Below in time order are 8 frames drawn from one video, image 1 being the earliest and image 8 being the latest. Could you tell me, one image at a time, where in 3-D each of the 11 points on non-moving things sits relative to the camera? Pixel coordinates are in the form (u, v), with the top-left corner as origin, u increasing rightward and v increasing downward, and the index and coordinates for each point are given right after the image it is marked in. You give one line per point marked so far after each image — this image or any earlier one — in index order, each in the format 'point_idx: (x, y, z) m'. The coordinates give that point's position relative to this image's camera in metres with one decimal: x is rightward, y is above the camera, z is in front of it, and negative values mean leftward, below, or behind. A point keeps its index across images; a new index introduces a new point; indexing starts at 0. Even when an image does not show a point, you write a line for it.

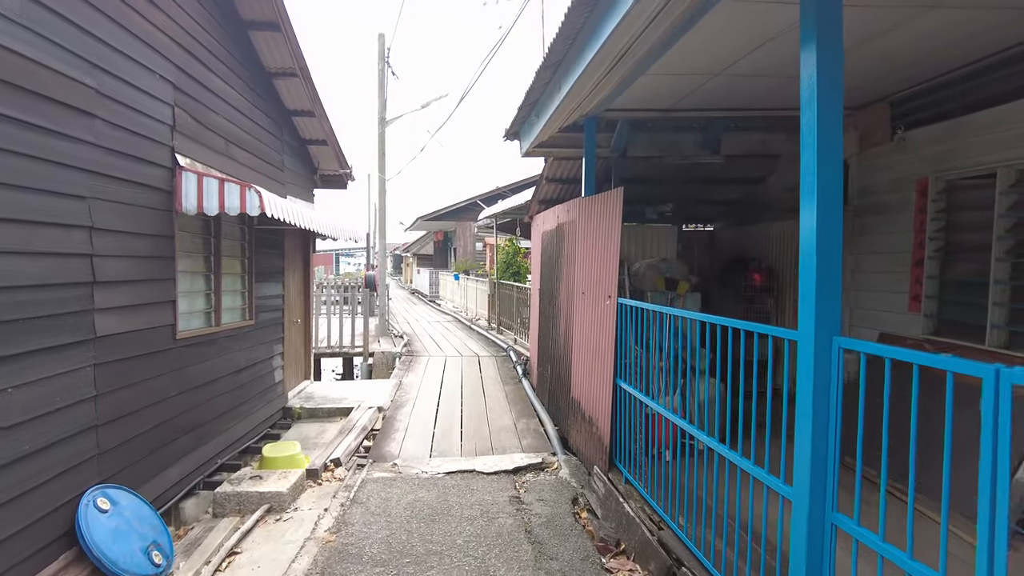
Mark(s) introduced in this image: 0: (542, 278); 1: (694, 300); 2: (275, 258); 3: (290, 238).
0: (+0.3, +0.1, +5.5) m
1: (+1.1, -0.1, +4.0) m
2: (-1.8, +0.2, +5.0) m
3: (-1.9, +0.4, +5.5) m
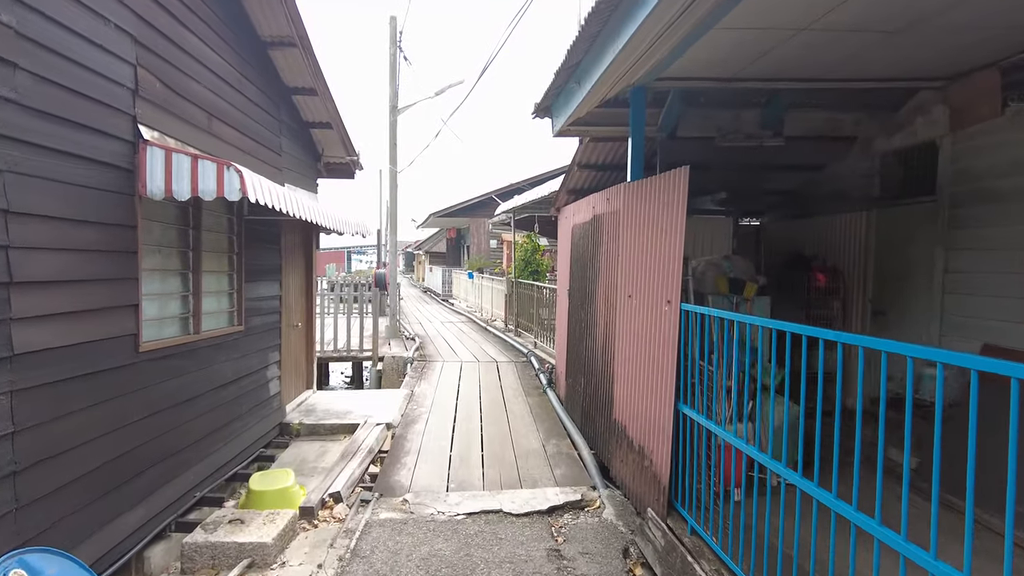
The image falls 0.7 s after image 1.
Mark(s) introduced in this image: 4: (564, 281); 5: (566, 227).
0: (+0.4, +0.1, +4.8) m
1: (+1.3, -0.1, +3.4) m
2: (-1.6, +0.2, +4.4) m
3: (-1.7, +0.4, +4.9) m
4: (+0.4, +0.1, +5.4) m
5: (+0.4, +0.5, +5.1) m
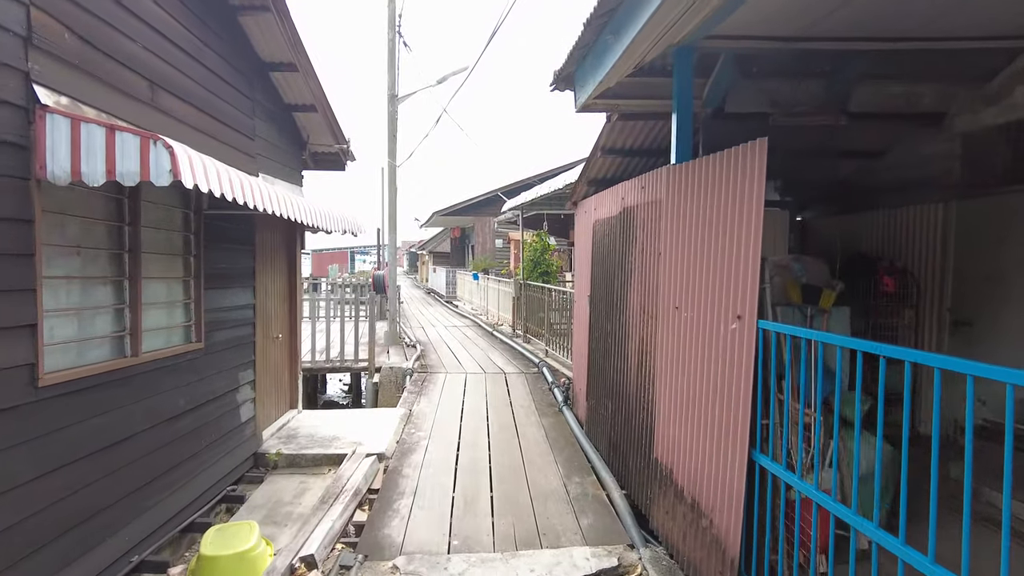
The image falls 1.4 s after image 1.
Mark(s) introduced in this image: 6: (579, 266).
0: (+0.5, 0.0, +4.2) m
1: (+1.4, -0.1, +2.7) m
2: (-1.6, +0.2, +3.7) m
3: (-1.6, +0.4, +4.3) m
4: (+0.5, 0.0, +4.7) m
5: (+0.5, +0.5, +4.4) m
6: (+0.5, +0.2, +4.8) m
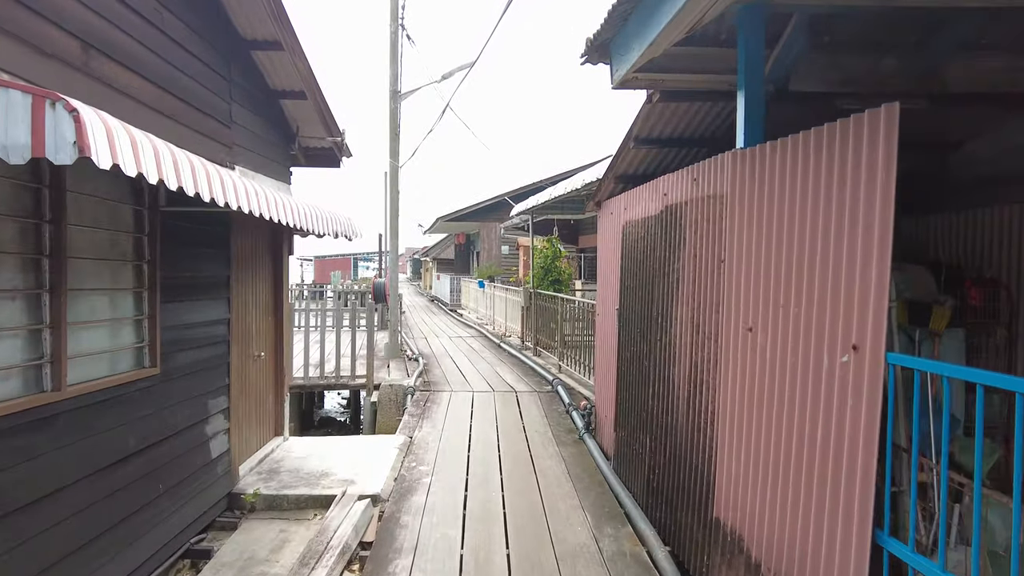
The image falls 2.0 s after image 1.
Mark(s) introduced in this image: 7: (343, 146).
0: (+0.6, 0.0, +3.6) m
1: (+1.5, -0.2, +2.1) m
2: (-1.5, +0.1, +3.2) m
3: (-1.5, +0.3, +3.7) m
4: (+0.6, -0.1, +4.1) m
5: (+0.6, +0.4, +3.9) m
6: (+0.6, +0.1, +4.2) m
7: (-1.2, +1.0, +4.7) m
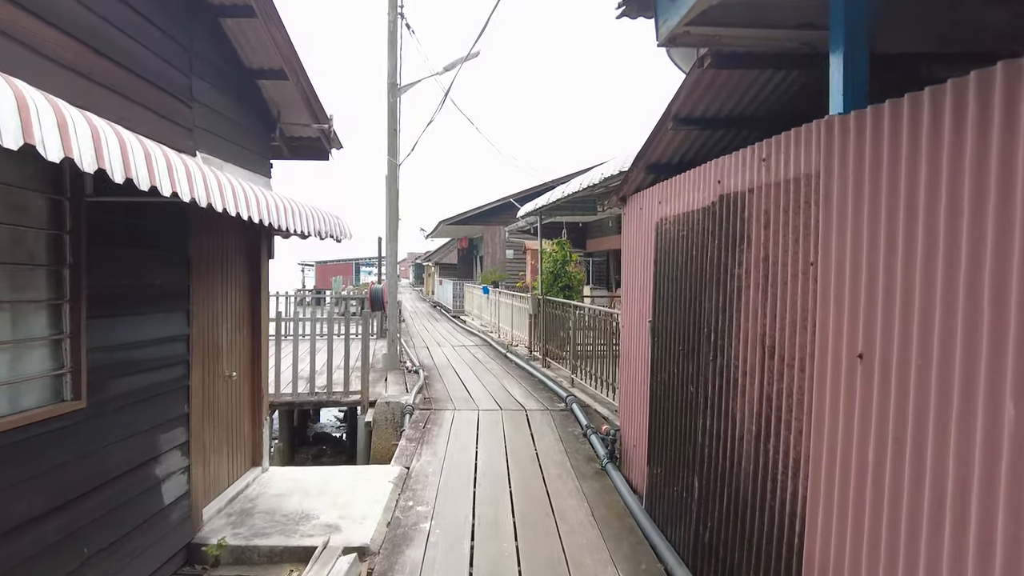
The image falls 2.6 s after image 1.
0: (+0.7, -0.1, +3.0) m
1: (+1.5, -0.2, +1.6) m
2: (-1.4, +0.1, +2.6) m
3: (-1.4, +0.3, +3.2) m
4: (+0.7, -0.1, +3.6) m
5: (+0.7, +0.3, +3.3) m
6: (+0.7, 0.0, +3.6) m
7: (-1.2, +1.0, +4.1) m
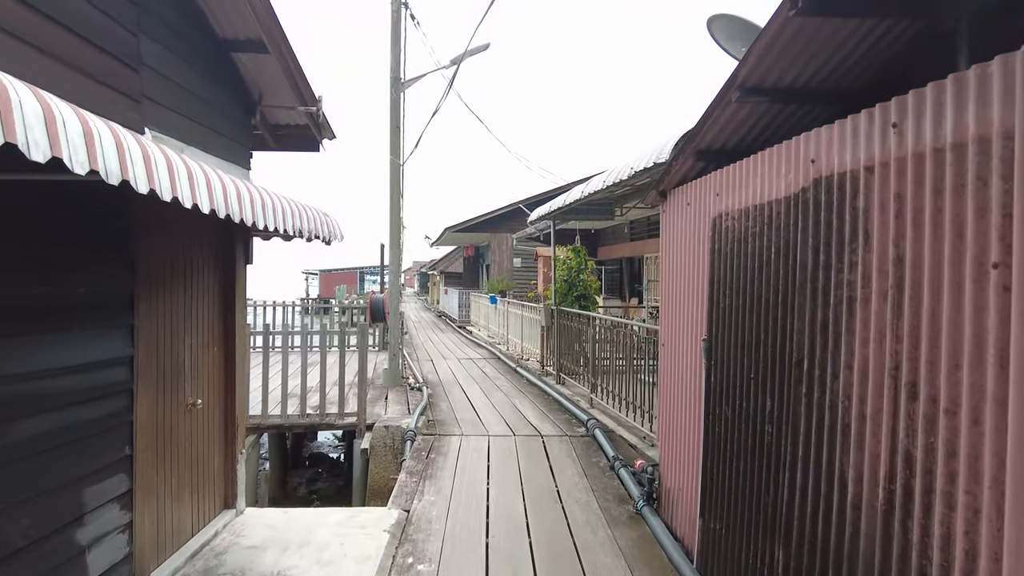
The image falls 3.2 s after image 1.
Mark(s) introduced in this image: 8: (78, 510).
0: (+0.8, -0.1, +2.5) m
1: (+1.6, -0.2, +1.0) m
2: (-1.3, 0.0, +2.1) m
3: (-1.4, +0.2, +2.6) m
4: (+0.8, -0.1, +3.0) m
5: (+0.8, +0.3, +2.8) m
6: (+0.8, 0.0, +3.1) m
7: (-1.1, +0.9, +3.6) m
8: (-1.3, -0.7, +2.0) m
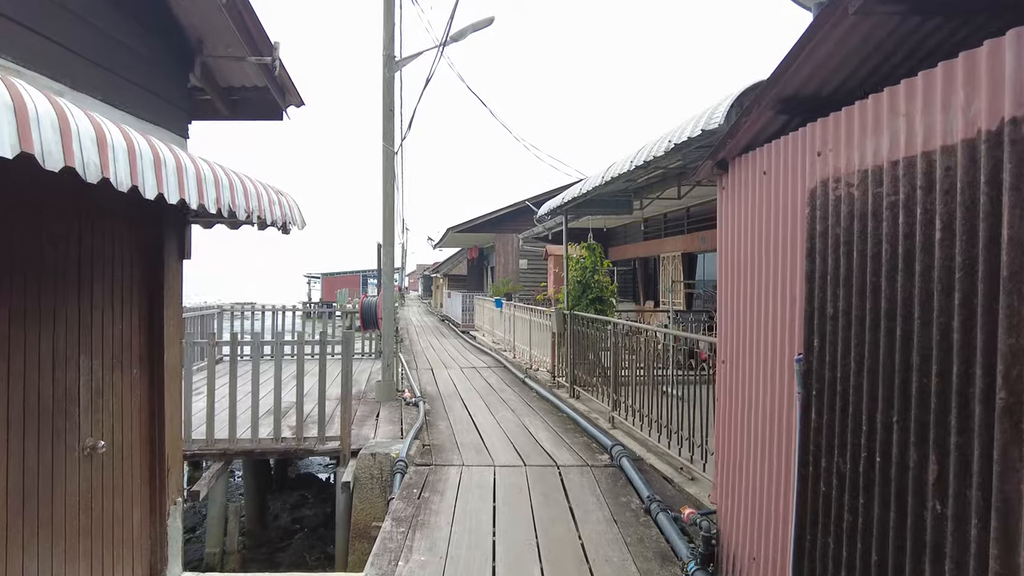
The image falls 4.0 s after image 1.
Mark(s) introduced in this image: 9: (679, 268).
0: (+0.8, -0.1, +1.7) m
1: (+1.6, -0.2, +0.2) m
2: (-1.3, 0.0, +1.3) m
3: (-1.3, +0.2, +1.9) m
4: (+0.8, -0.1, +2.2) m
5: (+0.8, +0.3, +2.0) m
6: (+0.8, 0.0, +2.3) m
7: (-1.0, +0.9, +2.9) m
8: (-1.3, -0.7, +1.2) m
9: (+2.5, +0.3, +9.5) m
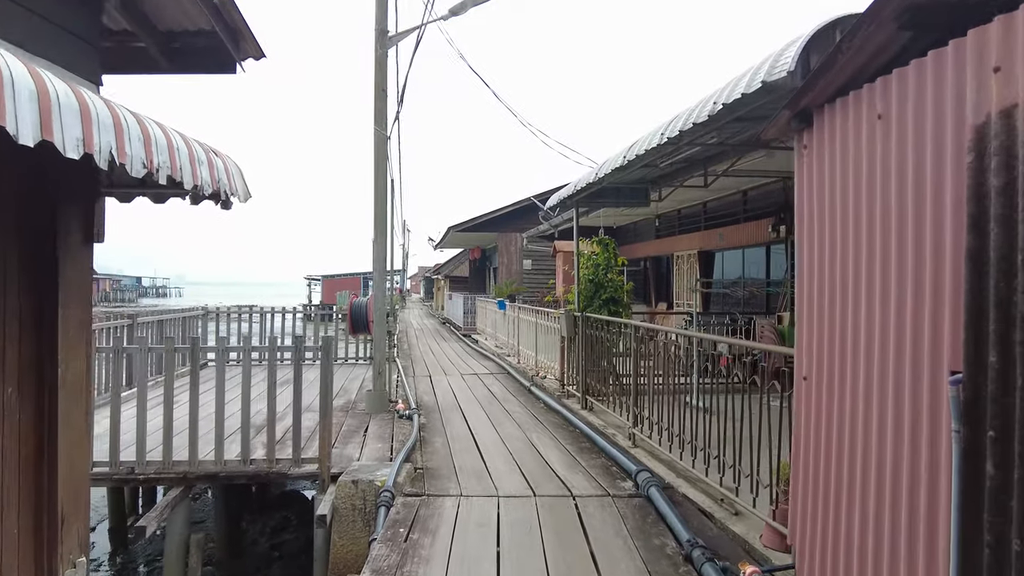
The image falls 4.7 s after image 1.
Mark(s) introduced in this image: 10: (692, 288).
0: (+0.9, -0.1, +1.1) m
1: (+1.7, -0.2, -0.4) m
2: (-1.2, +0.1, +0.7) m
3: (-1.3, +0.3, +1.3) m
4: (+0.9, -0.1, +1.6) m
5: (+0.9, +0.3, +1.4) m
6: (+0.8, 0.0, +1.7) m
7: (-1.0, +0.9, +2.3) m
8: (-1.3, -0.6, +0.6) m
9: (+2.5, +0.3, +8.9) m
10: (+2.5, 0.0, +9.0) m
